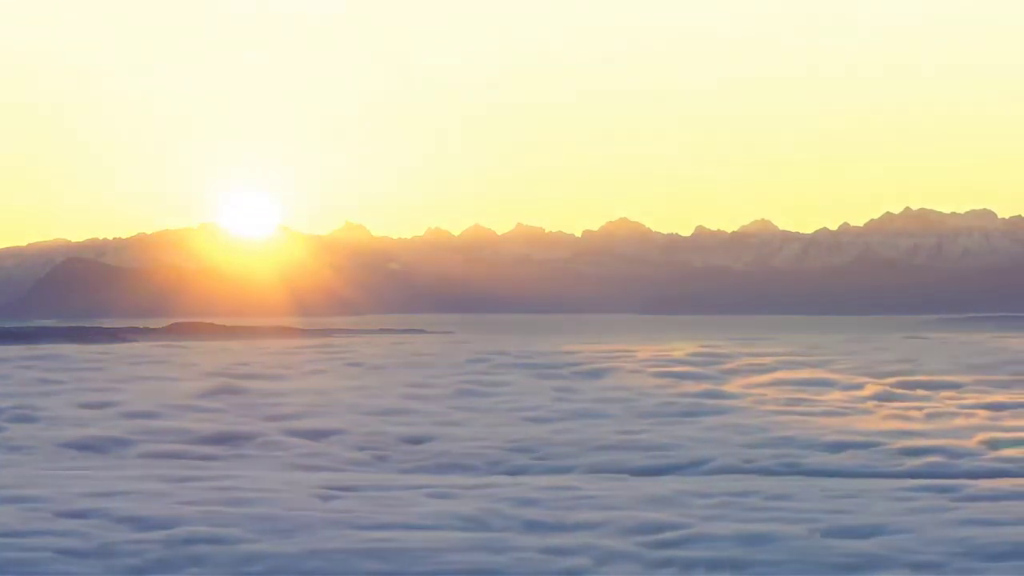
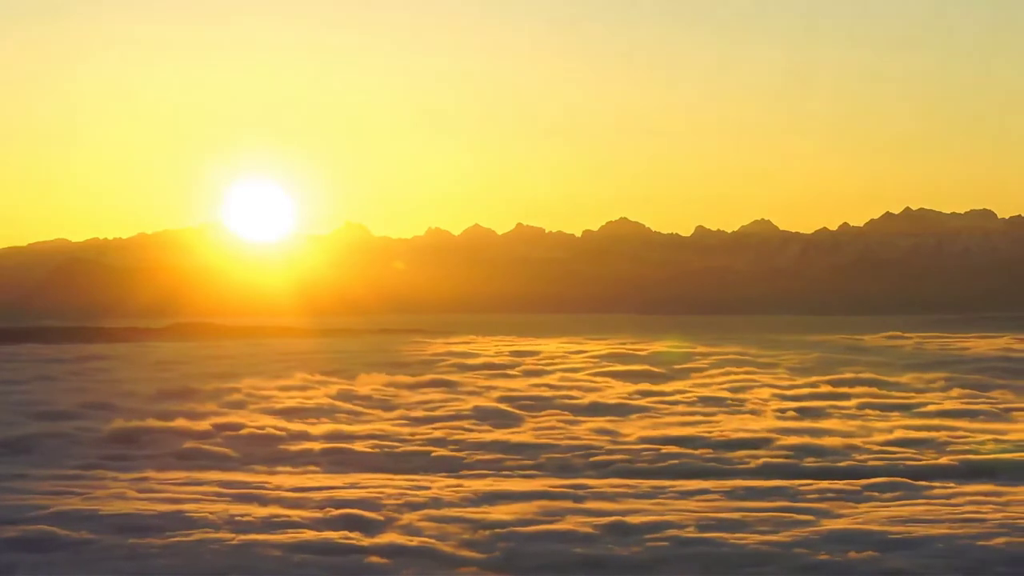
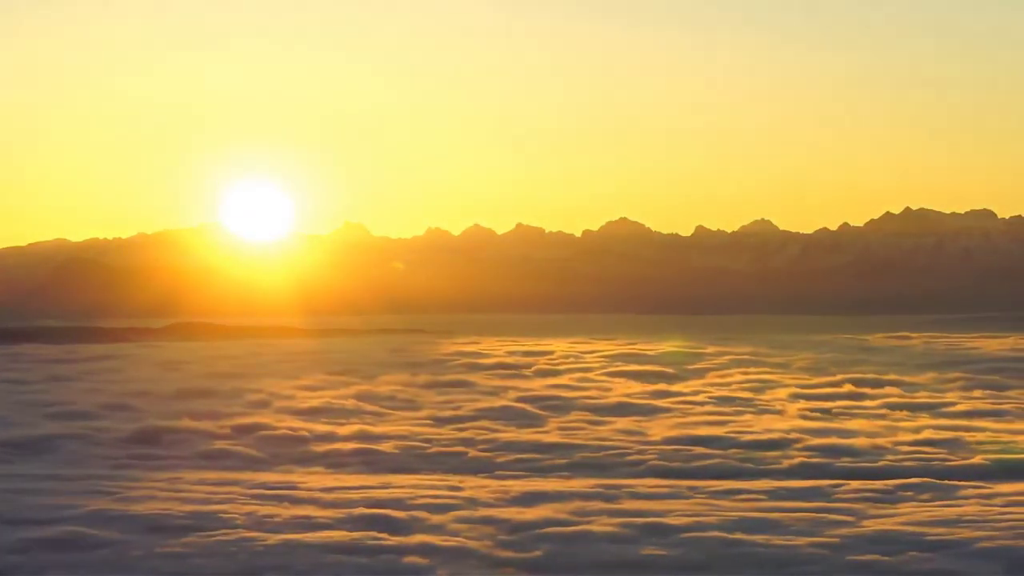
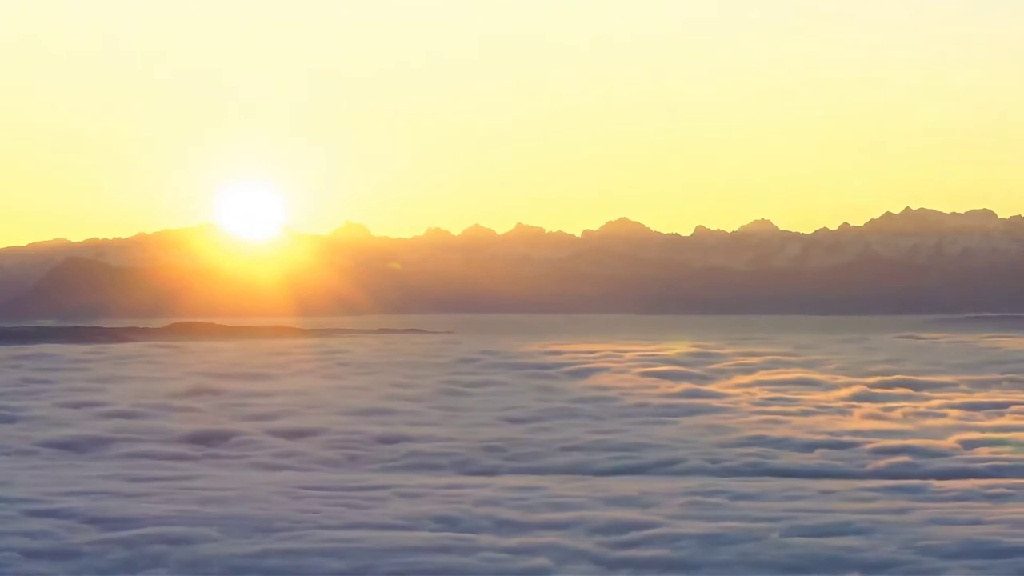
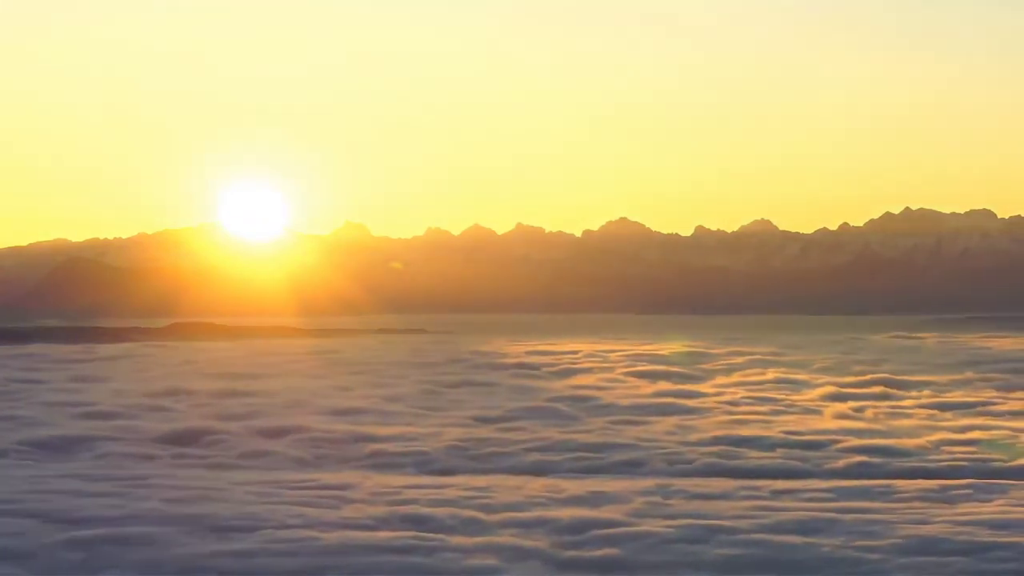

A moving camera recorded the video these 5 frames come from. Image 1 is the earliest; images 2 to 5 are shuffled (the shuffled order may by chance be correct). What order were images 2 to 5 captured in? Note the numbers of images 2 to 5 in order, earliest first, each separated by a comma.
4, 5, 3, 2
